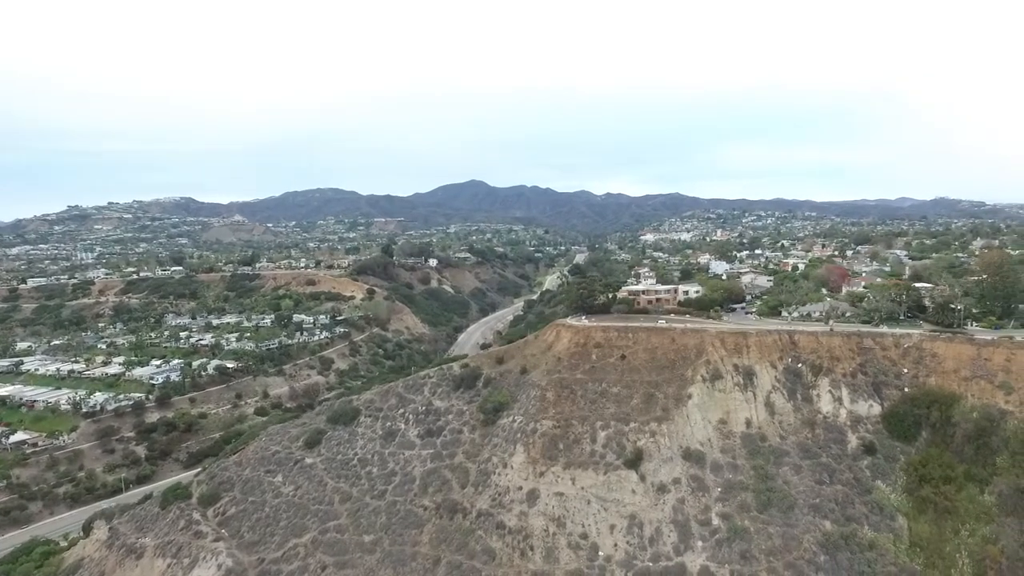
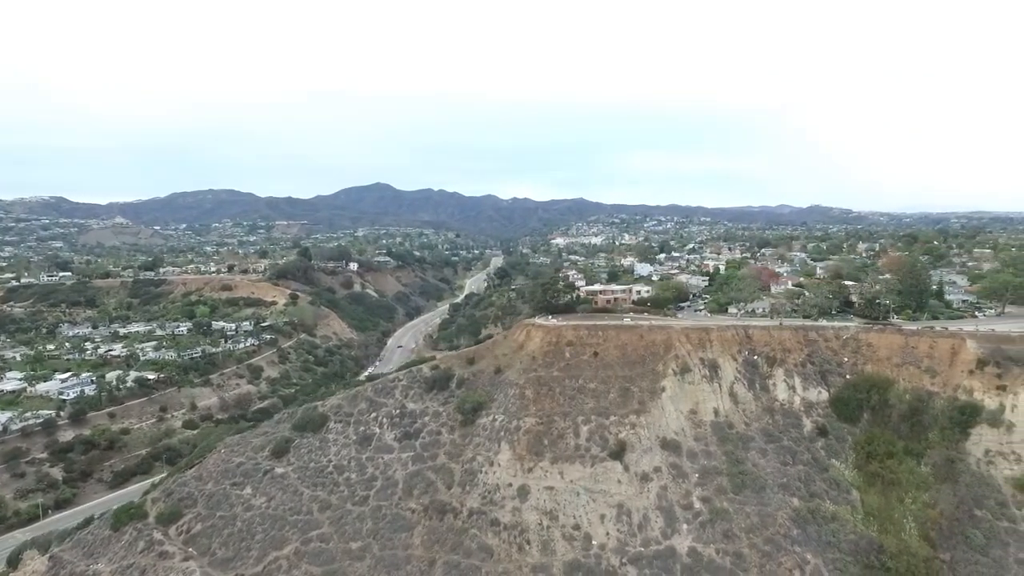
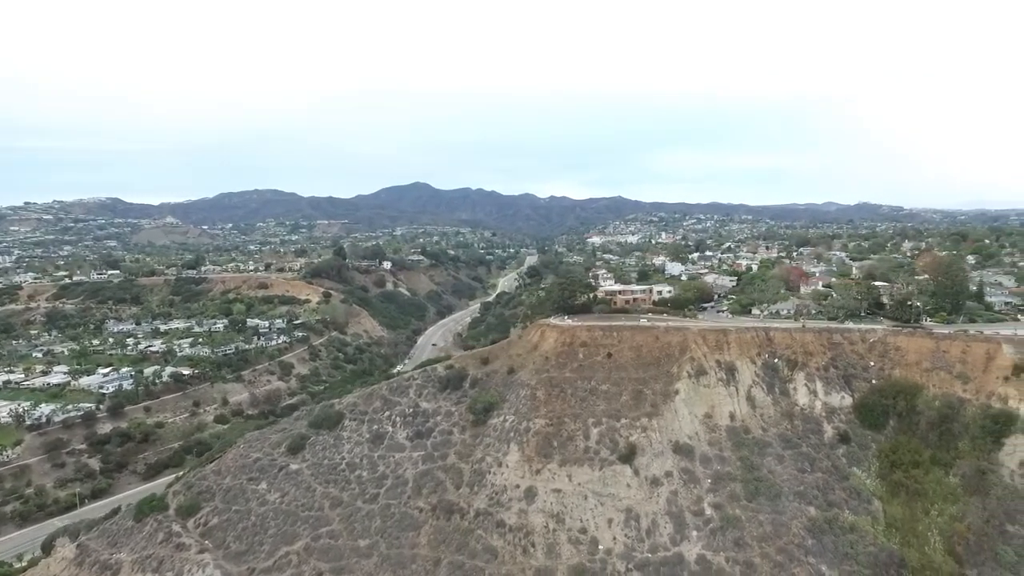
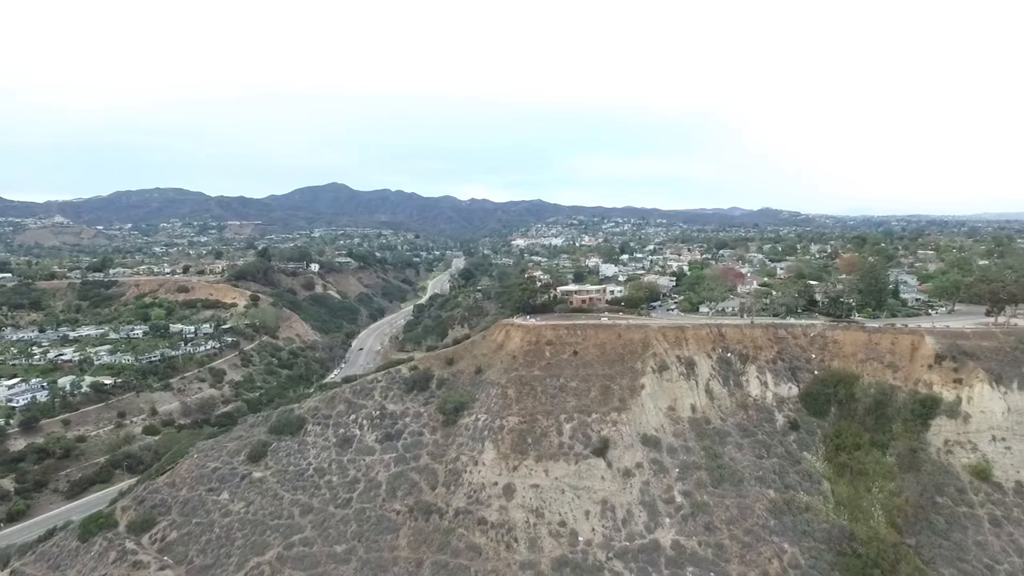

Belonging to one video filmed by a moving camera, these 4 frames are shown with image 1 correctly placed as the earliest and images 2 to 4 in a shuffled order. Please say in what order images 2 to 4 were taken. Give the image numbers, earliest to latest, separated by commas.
3, 2, 4
